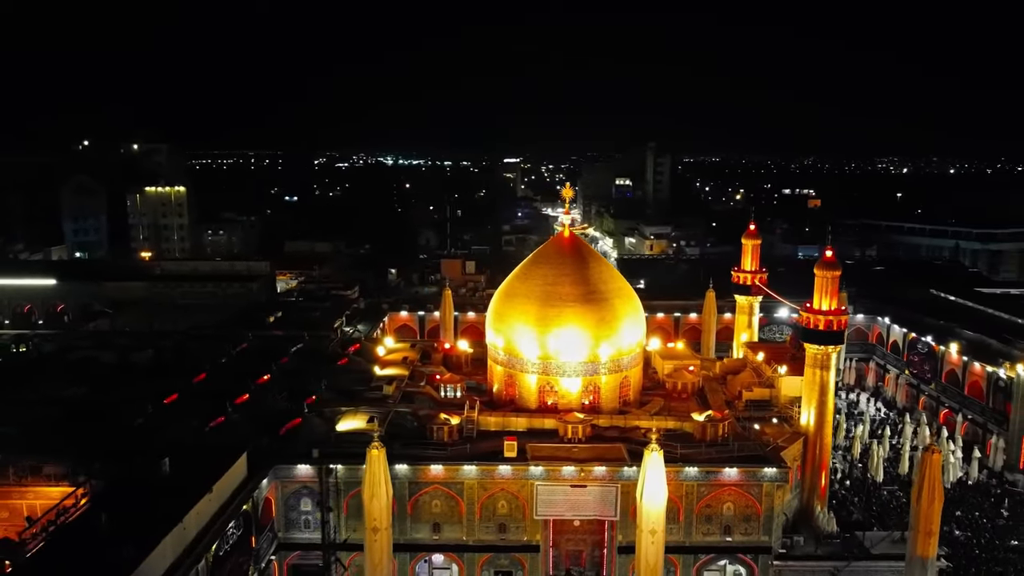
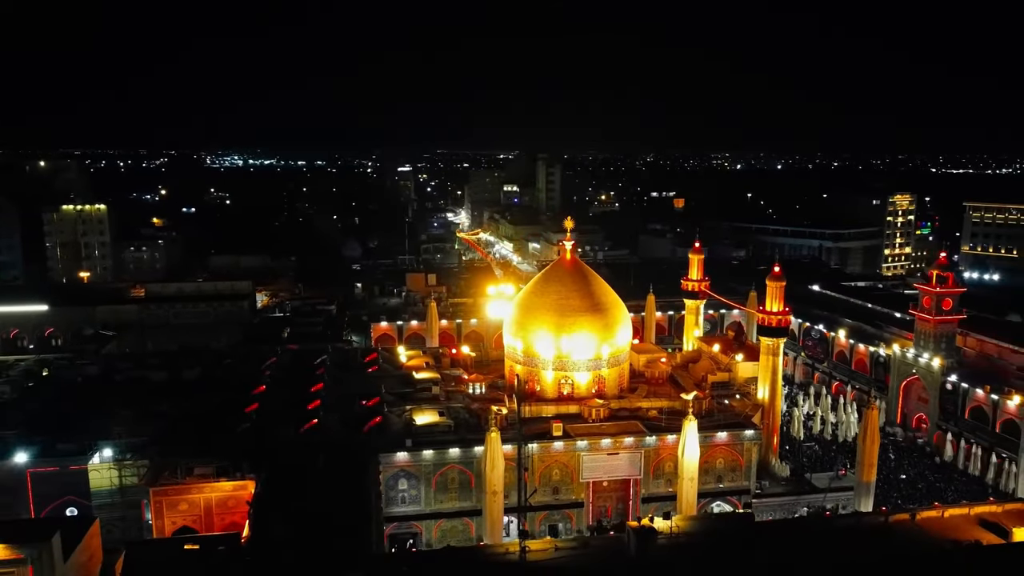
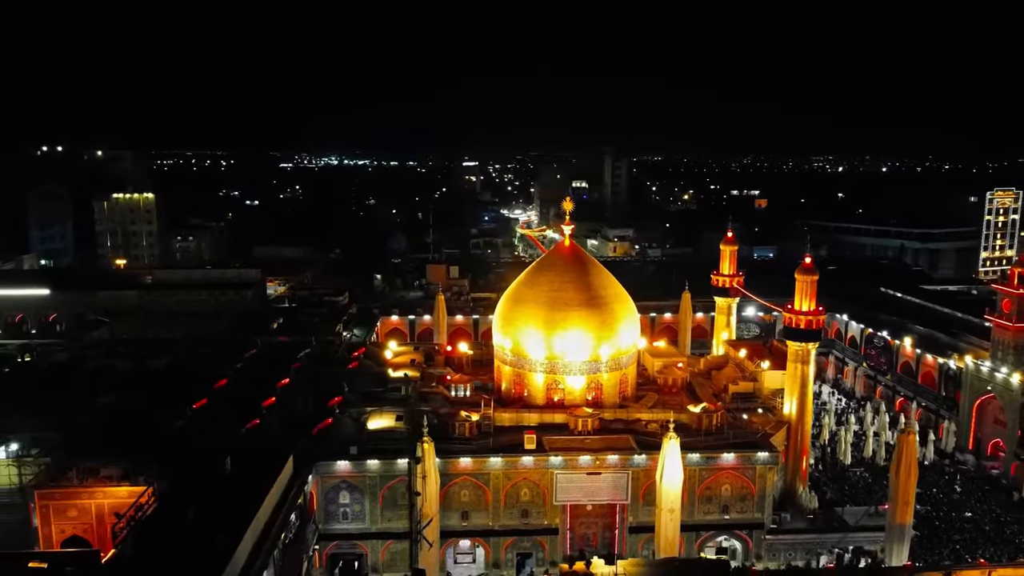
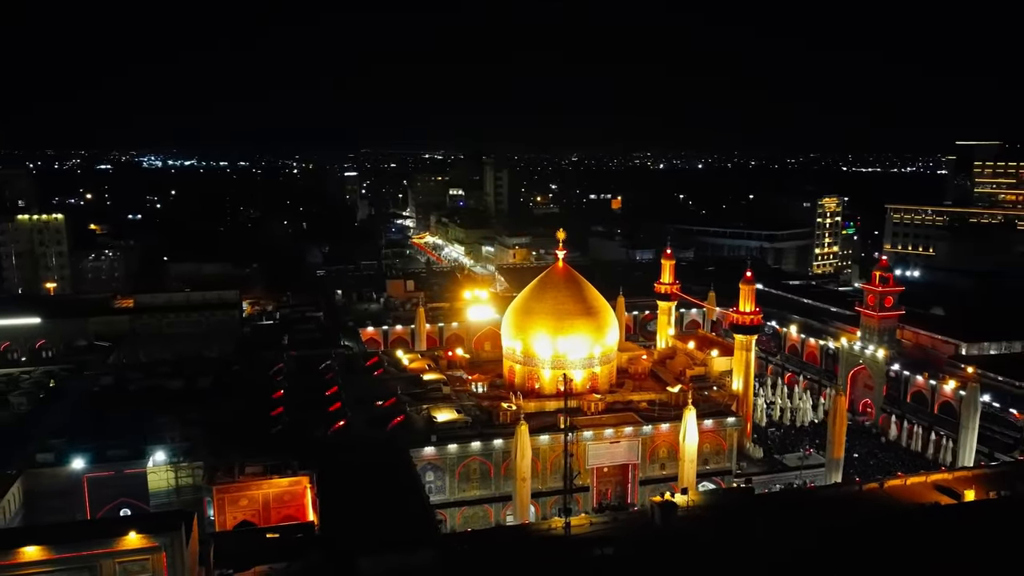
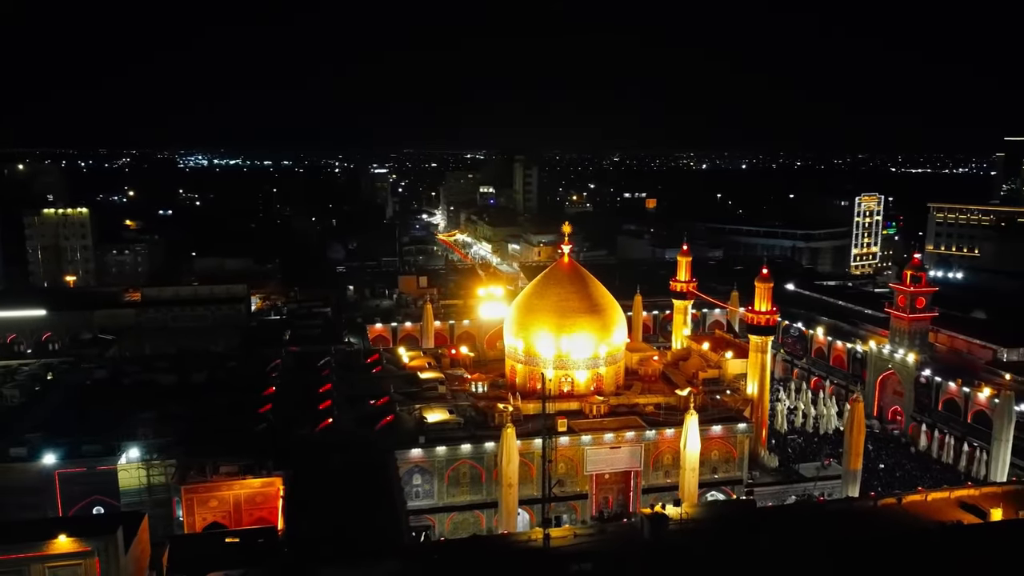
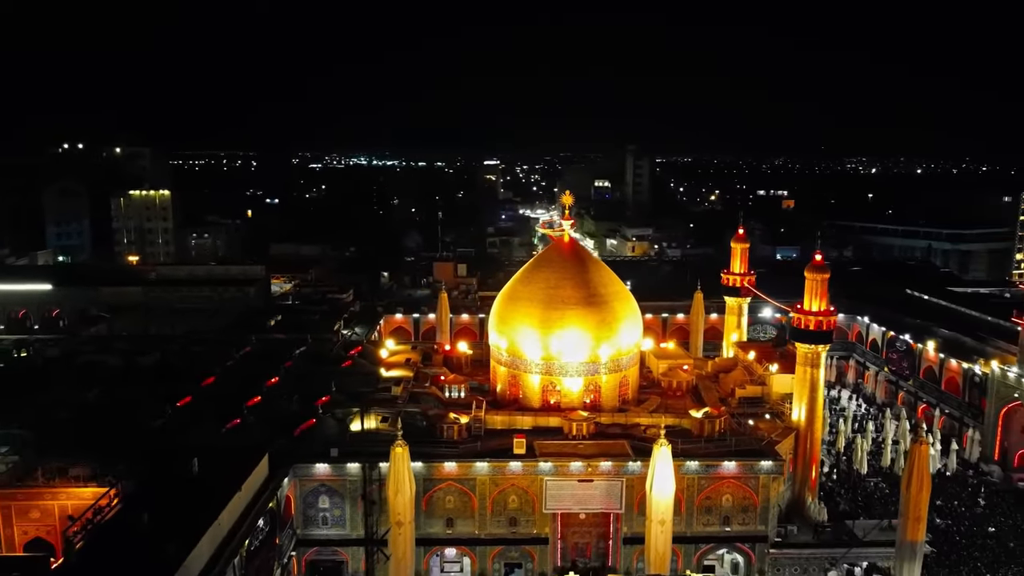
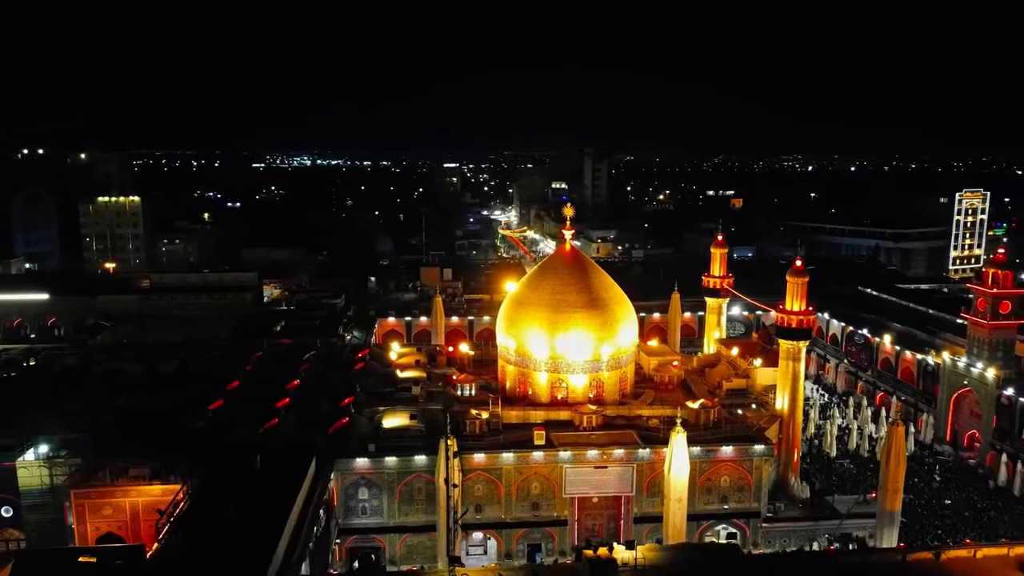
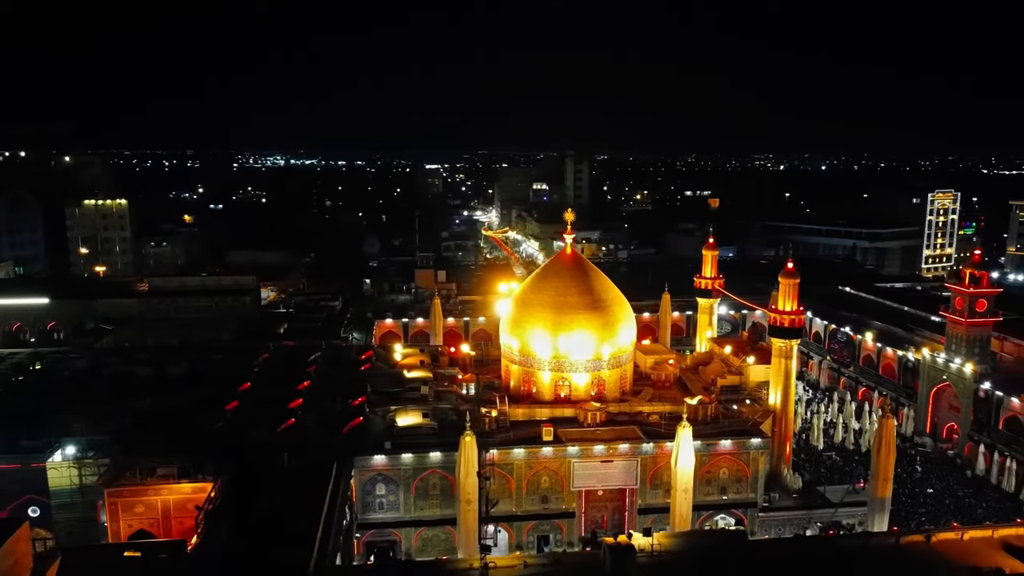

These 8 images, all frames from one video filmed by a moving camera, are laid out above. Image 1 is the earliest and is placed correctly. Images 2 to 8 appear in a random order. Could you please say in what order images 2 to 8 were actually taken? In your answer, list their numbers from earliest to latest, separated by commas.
6, 3, 7, 8, 2, 5, 4
